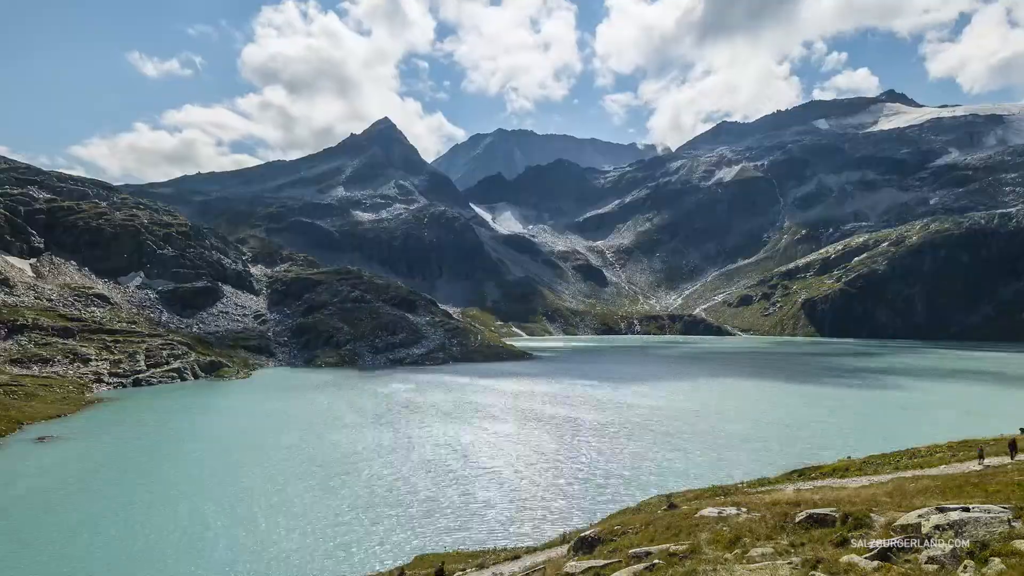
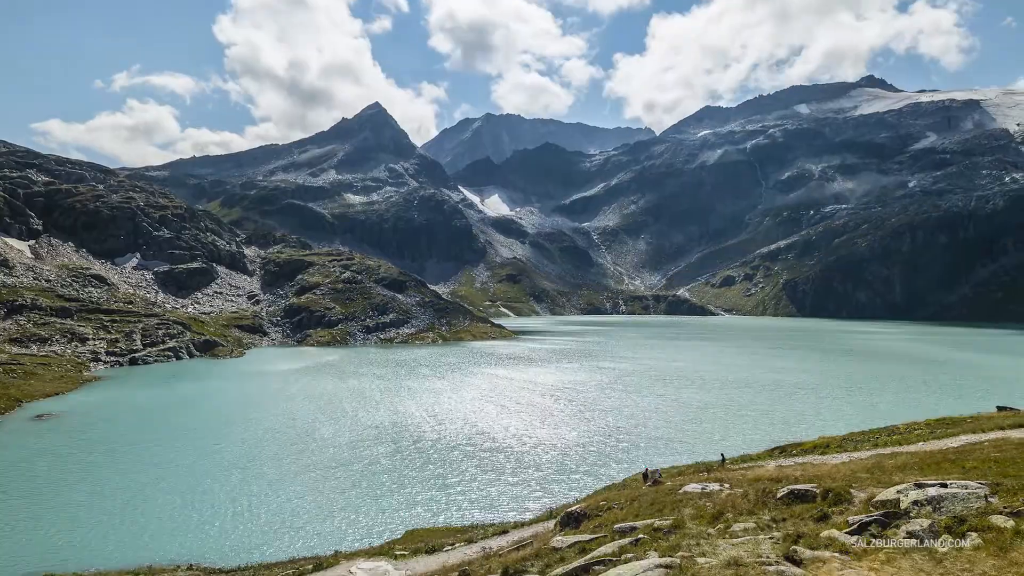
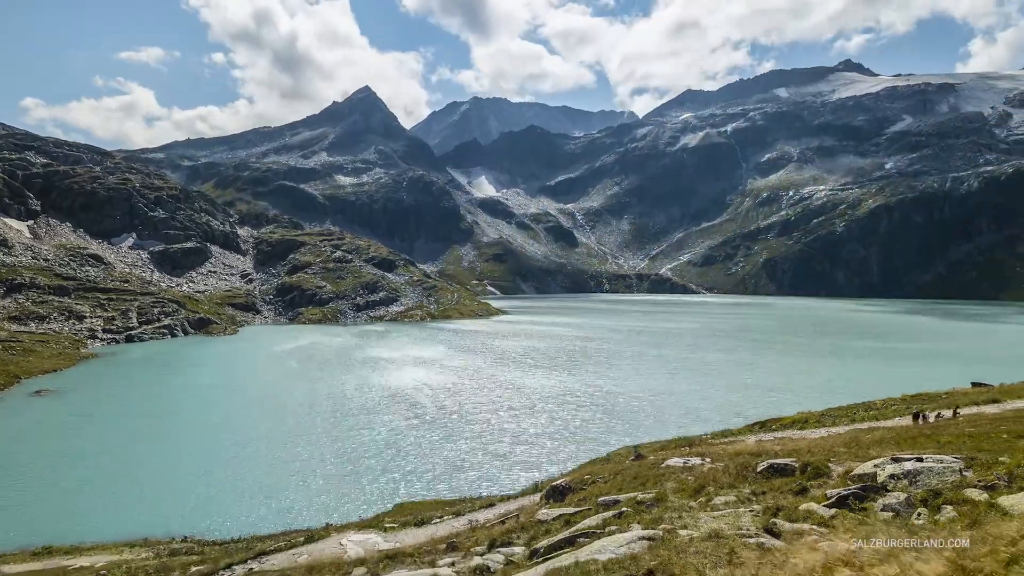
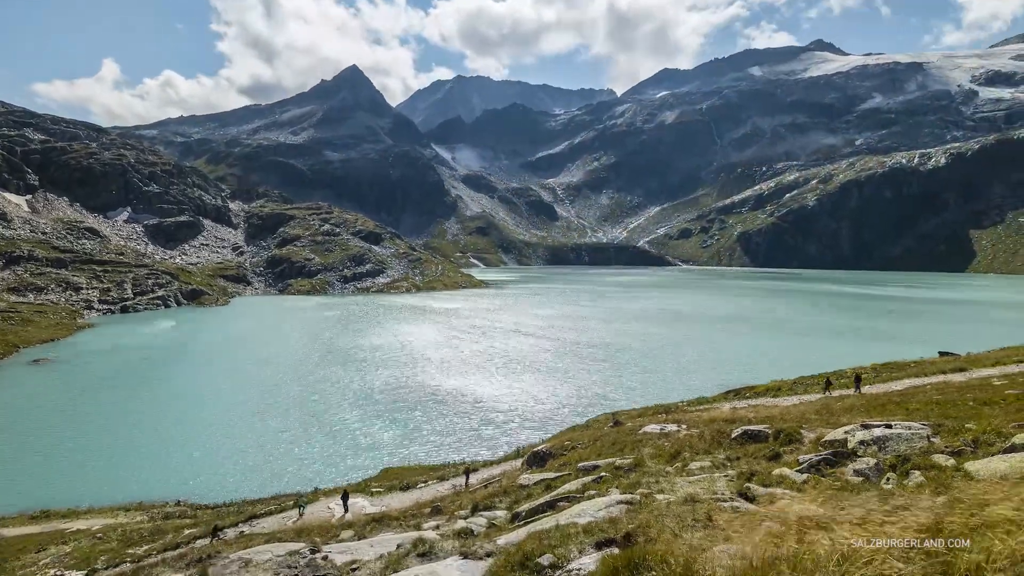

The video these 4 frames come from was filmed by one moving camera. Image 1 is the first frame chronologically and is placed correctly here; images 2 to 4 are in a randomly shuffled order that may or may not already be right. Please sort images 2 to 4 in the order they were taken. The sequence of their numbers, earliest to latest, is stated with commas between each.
2, 3, 4
